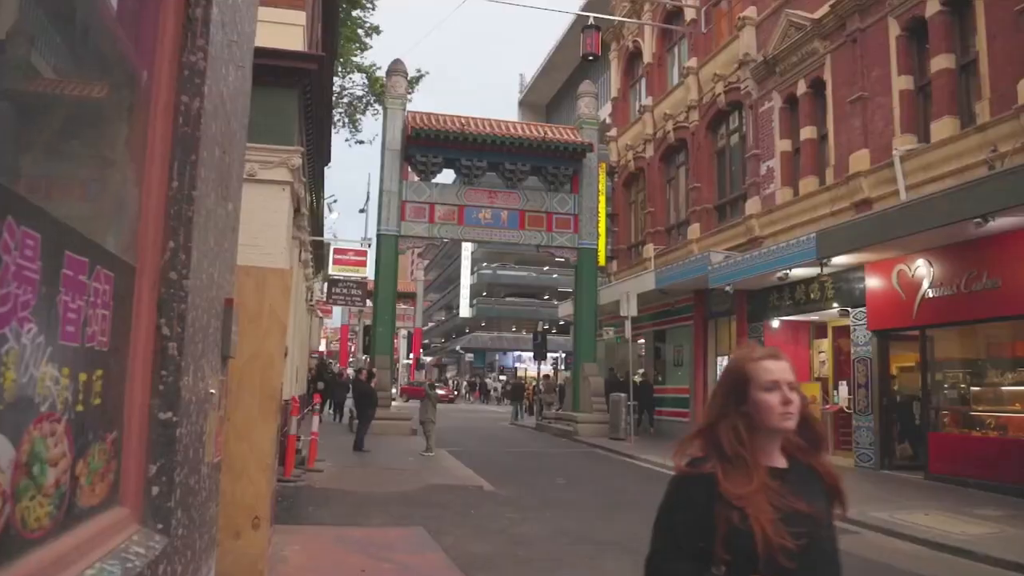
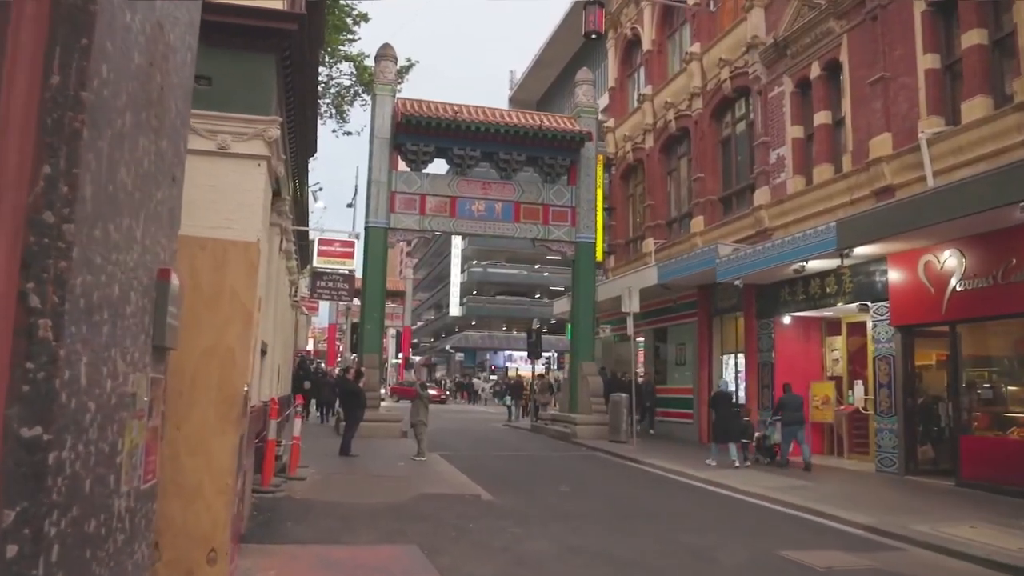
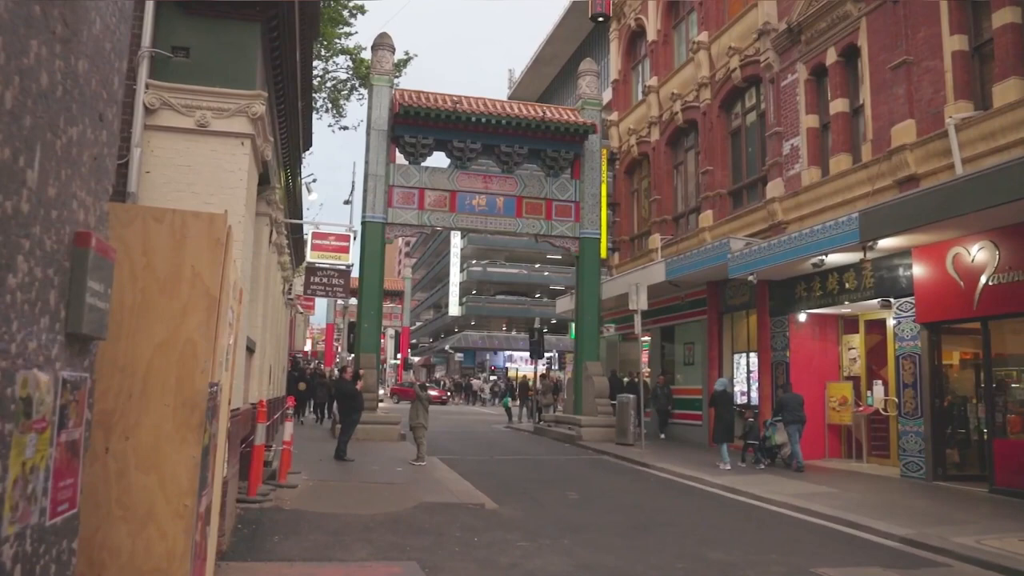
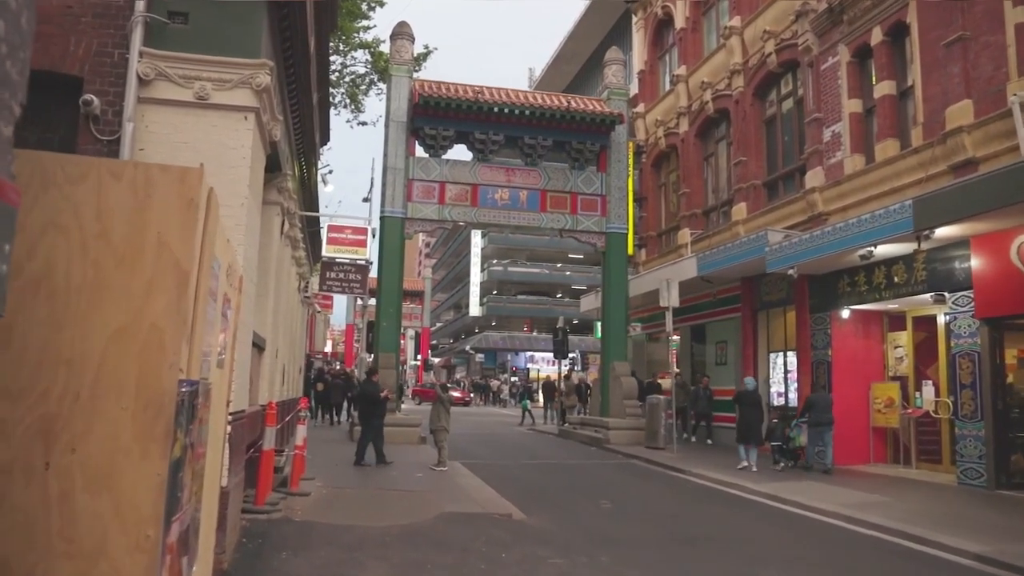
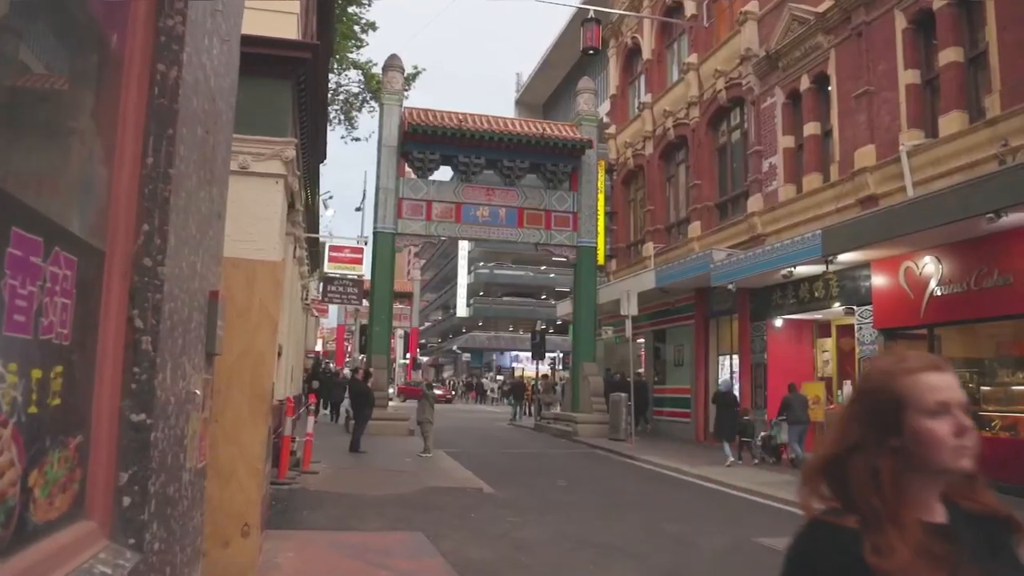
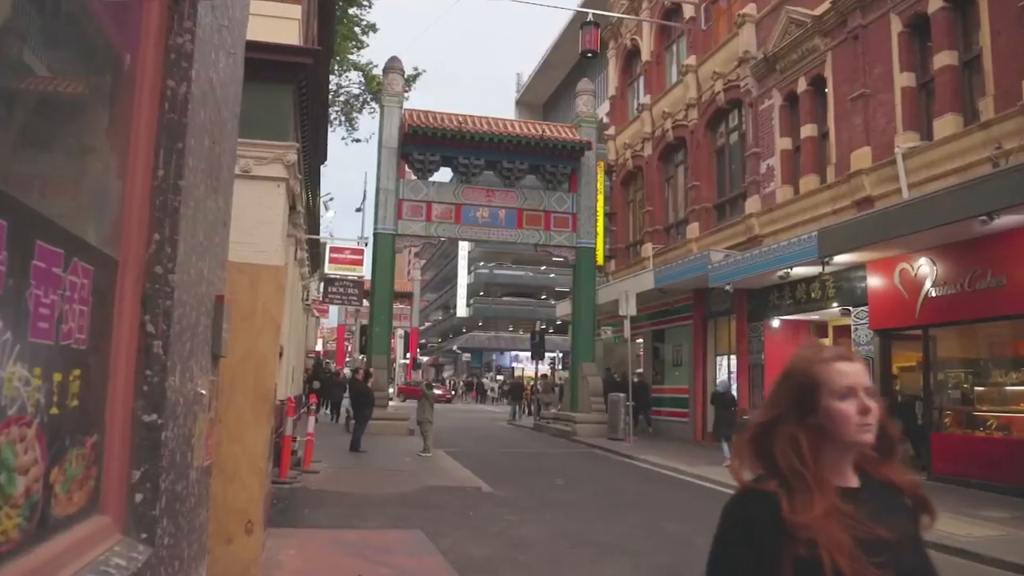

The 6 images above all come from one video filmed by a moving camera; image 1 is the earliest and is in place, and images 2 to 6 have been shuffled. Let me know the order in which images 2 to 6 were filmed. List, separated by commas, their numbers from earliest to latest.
6, 5, 2, 3, 4
